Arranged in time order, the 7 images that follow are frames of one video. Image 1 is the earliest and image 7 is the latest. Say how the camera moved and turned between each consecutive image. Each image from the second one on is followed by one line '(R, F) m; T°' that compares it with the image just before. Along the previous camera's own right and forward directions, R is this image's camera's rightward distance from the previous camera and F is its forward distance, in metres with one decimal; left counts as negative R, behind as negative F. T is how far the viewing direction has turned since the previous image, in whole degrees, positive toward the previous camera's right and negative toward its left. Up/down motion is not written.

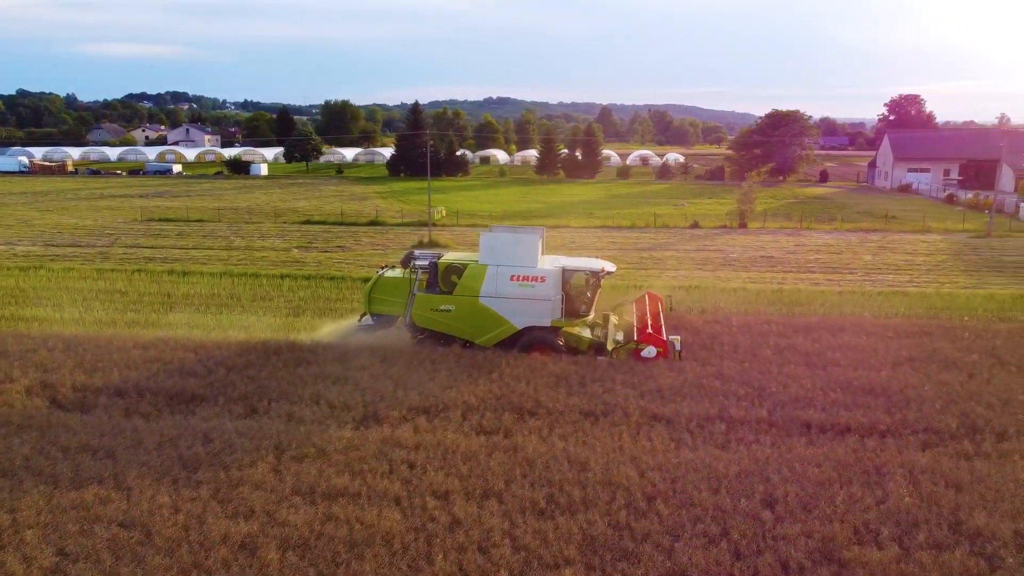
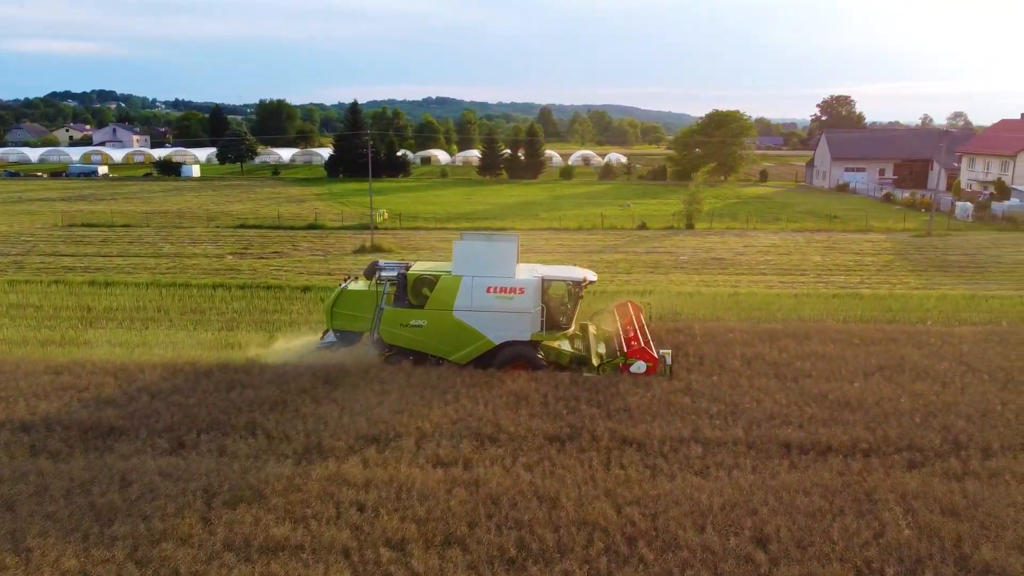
(-0.1, +0.7) m; +4°
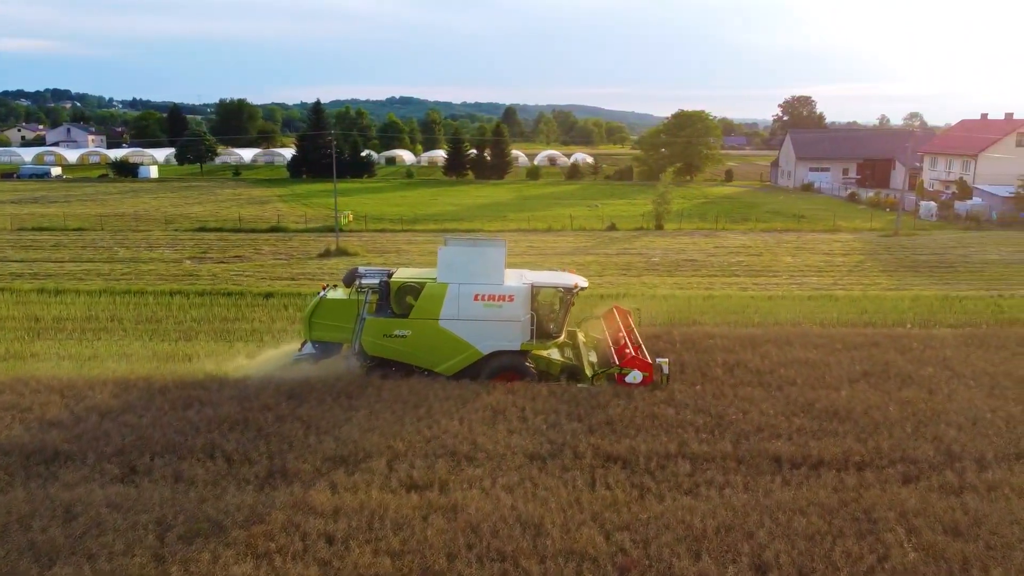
(-0.1, +0.4) m; +2°
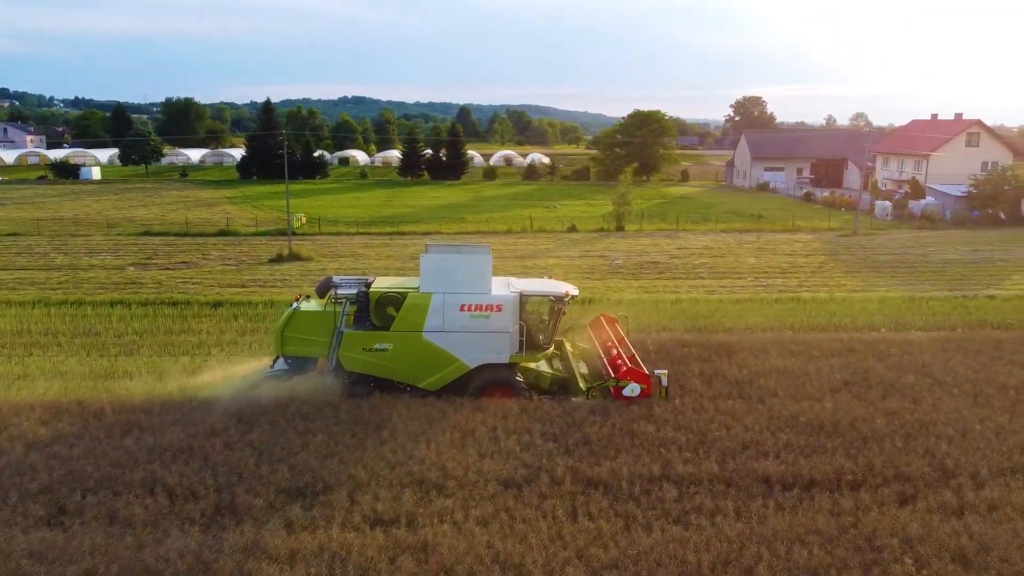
(-0.1, +0.5) m; +3°
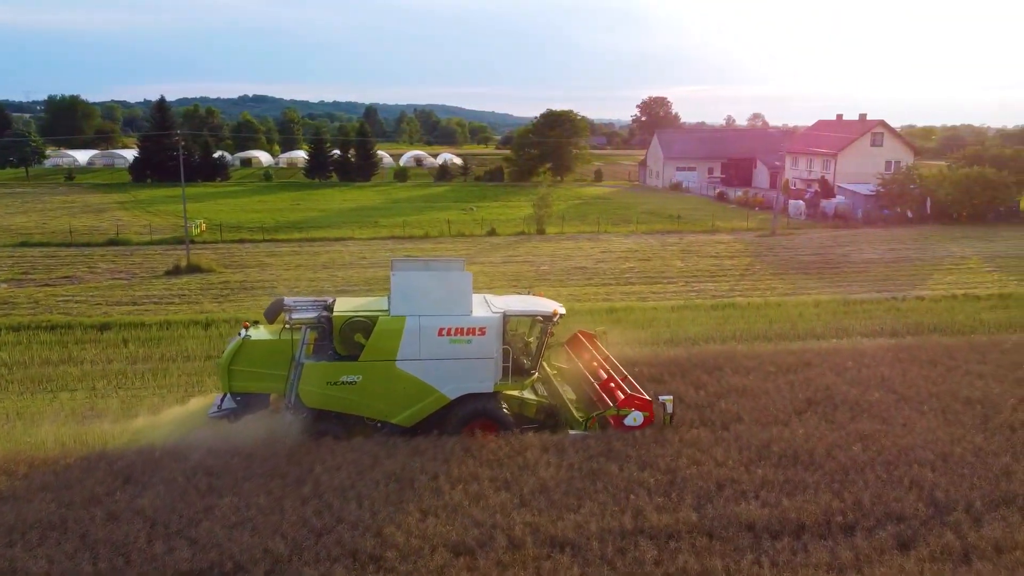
(-0.2, +1.0) m; +6°
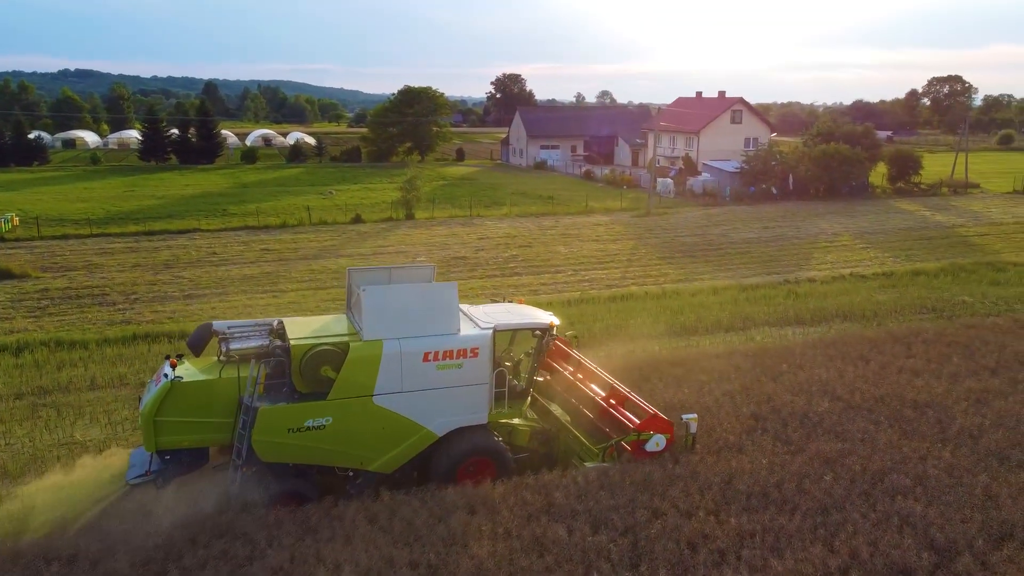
(-0.4, +1.5) m; +10°
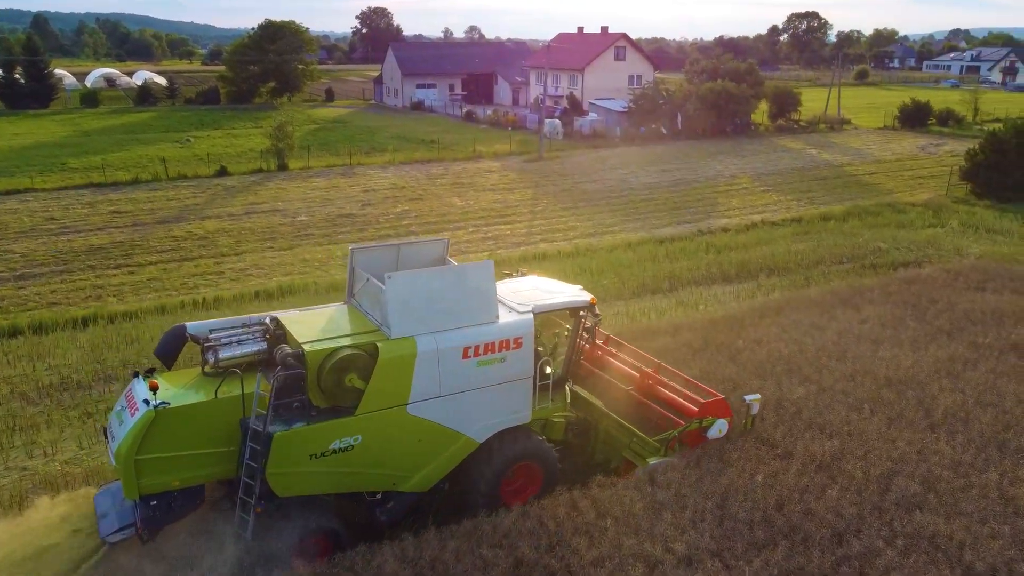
(-0.4, +1.4) m; +9°
